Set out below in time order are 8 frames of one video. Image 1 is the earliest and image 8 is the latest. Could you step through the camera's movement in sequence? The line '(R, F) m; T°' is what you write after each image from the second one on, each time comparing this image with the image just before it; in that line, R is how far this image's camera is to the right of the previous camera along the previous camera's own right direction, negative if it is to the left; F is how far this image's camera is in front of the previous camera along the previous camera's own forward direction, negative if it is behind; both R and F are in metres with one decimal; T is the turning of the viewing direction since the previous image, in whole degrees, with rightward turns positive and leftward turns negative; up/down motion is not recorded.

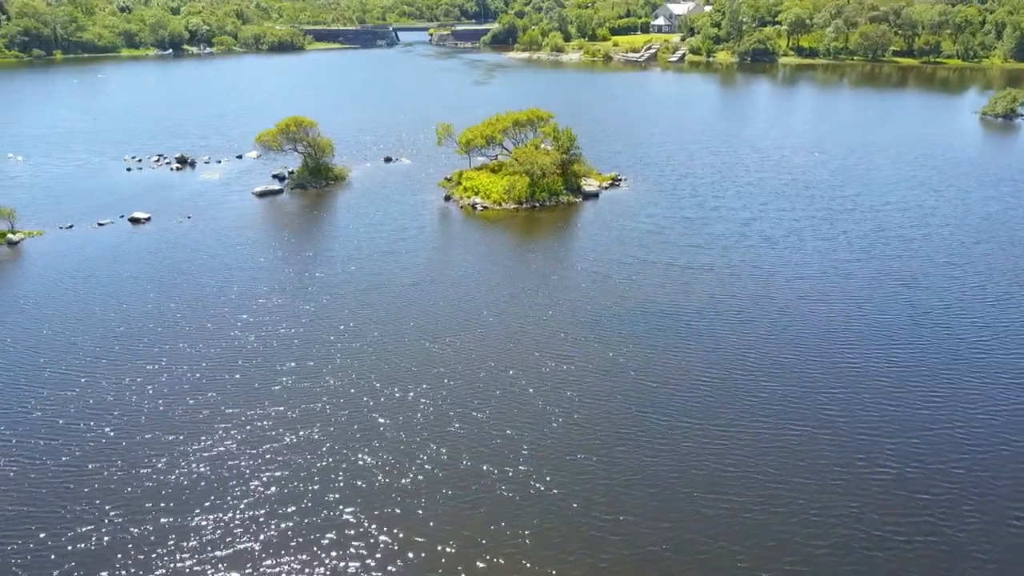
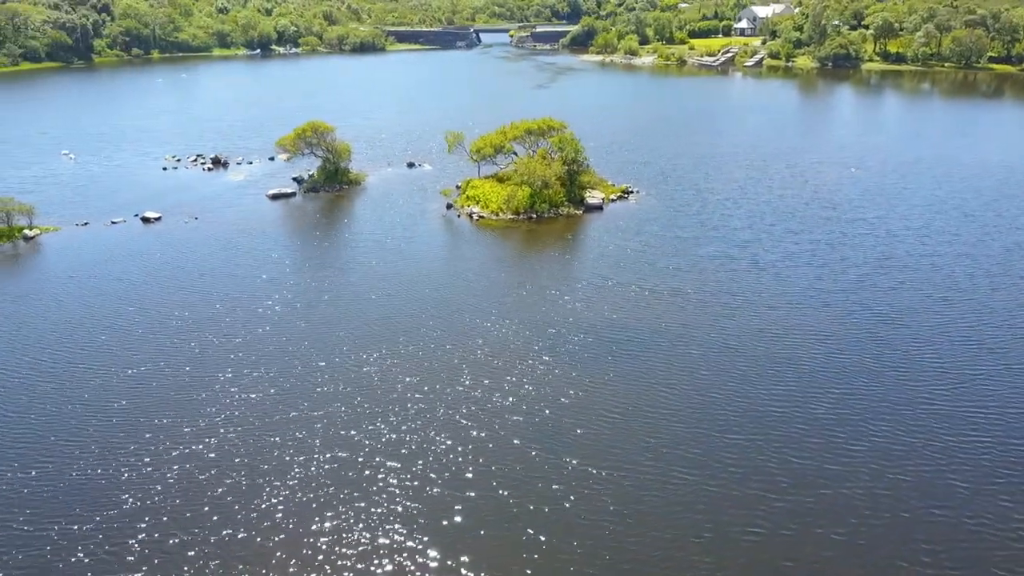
(+5.7, +1.2) m; -7°
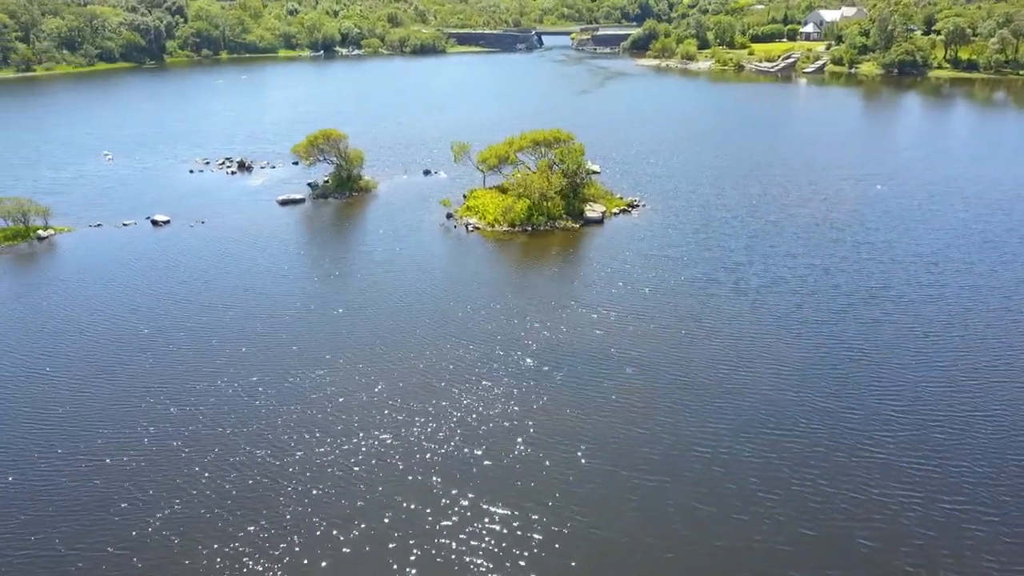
(+4.4, +0.8) m; -5°
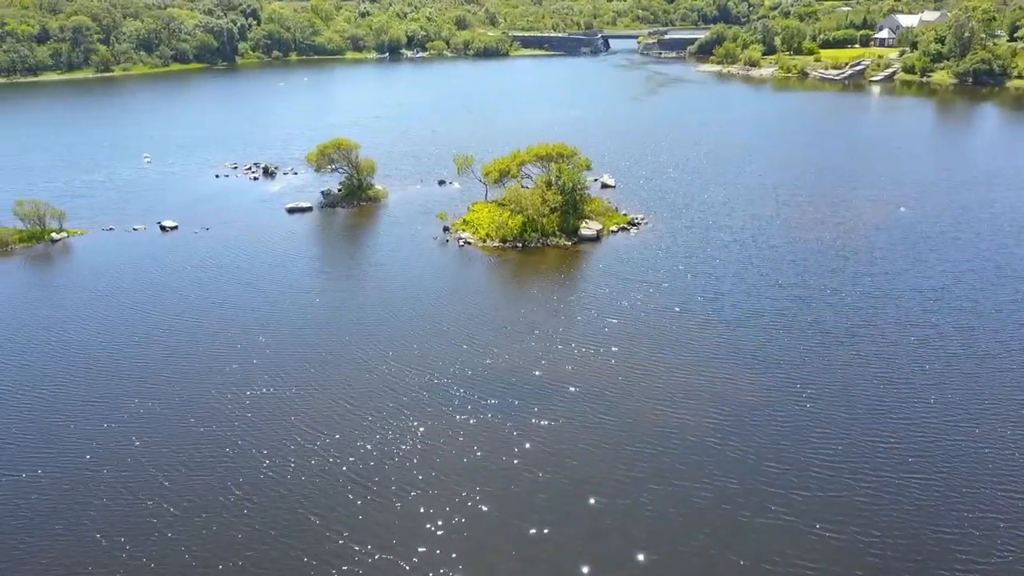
(+4.9, +1.0) m; -6°
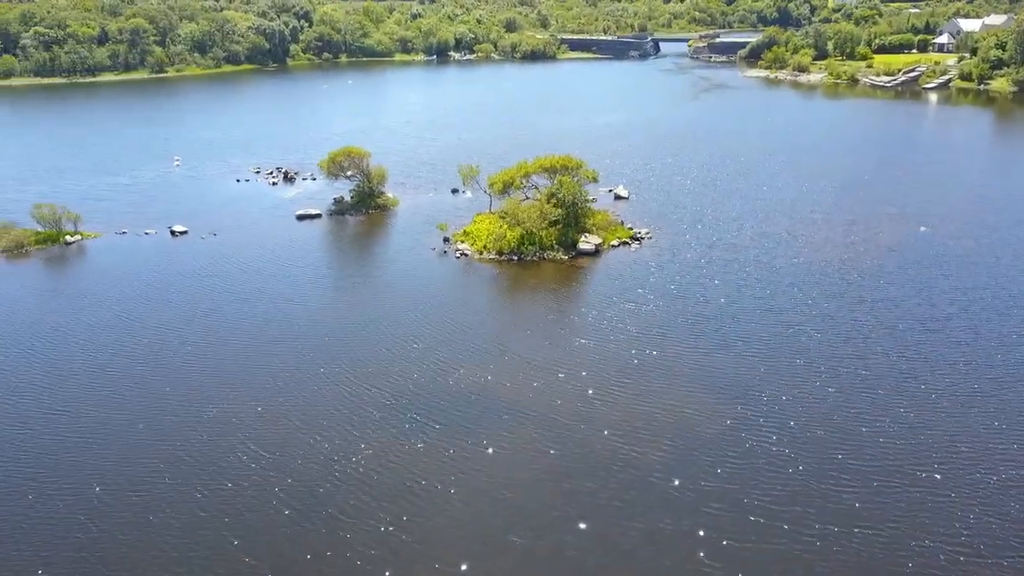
(+3.4, +0.7) m; -4°
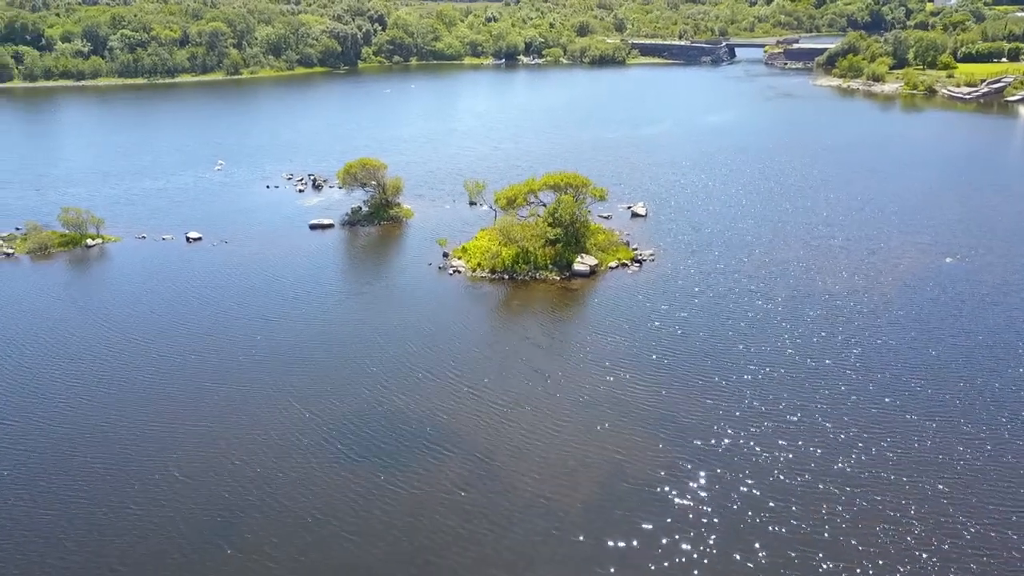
(+4.9, +1.1) m; -6°
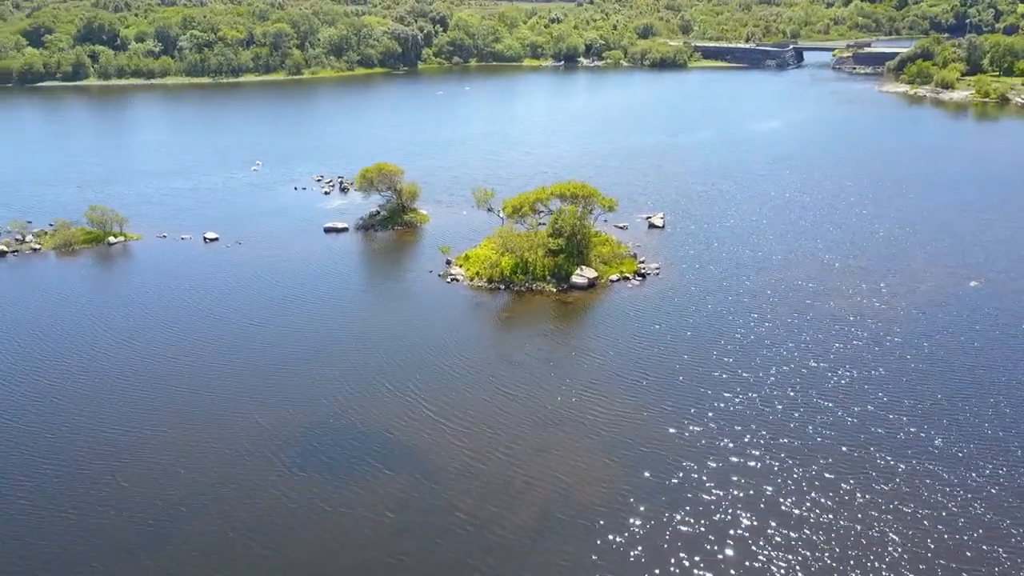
(+3.9, +0.9) m; -5°
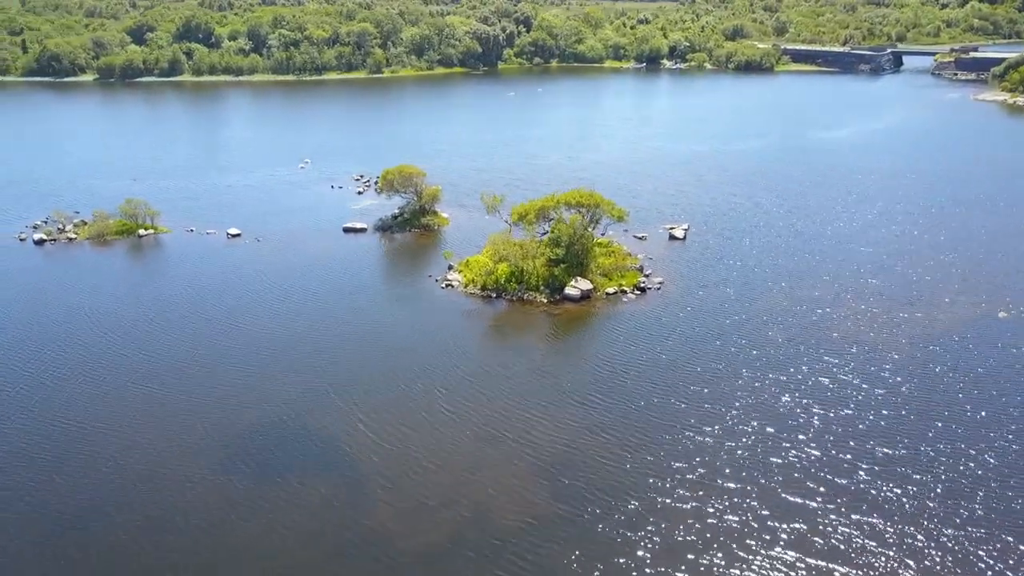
(+5.3, +1.4) m; -7°
